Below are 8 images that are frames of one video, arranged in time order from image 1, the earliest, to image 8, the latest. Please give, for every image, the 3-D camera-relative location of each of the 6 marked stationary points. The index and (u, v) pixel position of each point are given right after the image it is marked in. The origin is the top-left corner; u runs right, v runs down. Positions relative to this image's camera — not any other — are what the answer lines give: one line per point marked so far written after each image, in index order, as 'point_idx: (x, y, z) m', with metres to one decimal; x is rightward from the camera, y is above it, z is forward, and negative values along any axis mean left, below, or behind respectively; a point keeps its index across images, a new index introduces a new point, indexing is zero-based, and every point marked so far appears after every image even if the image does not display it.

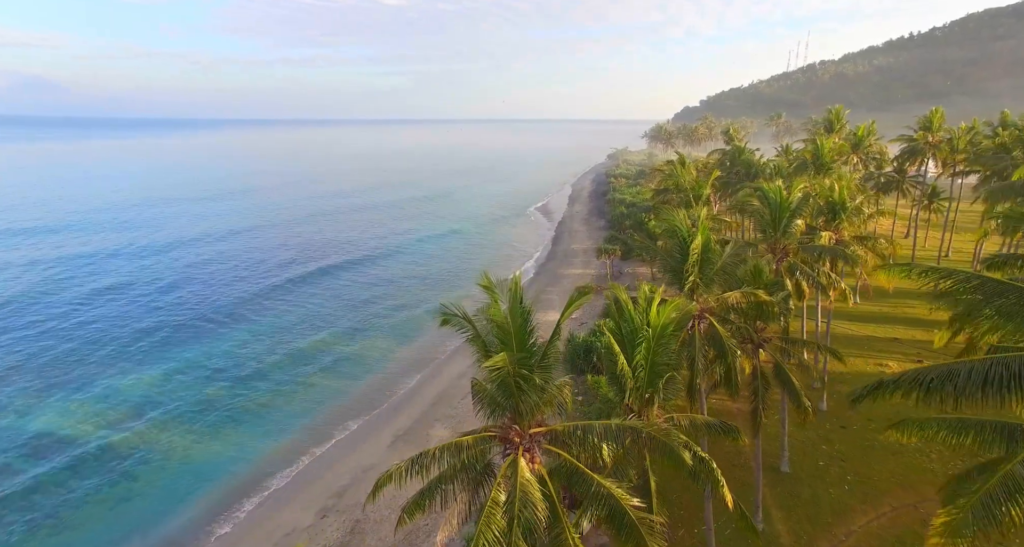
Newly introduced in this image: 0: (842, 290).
0: (+10.9, -0.5, +18.3) m
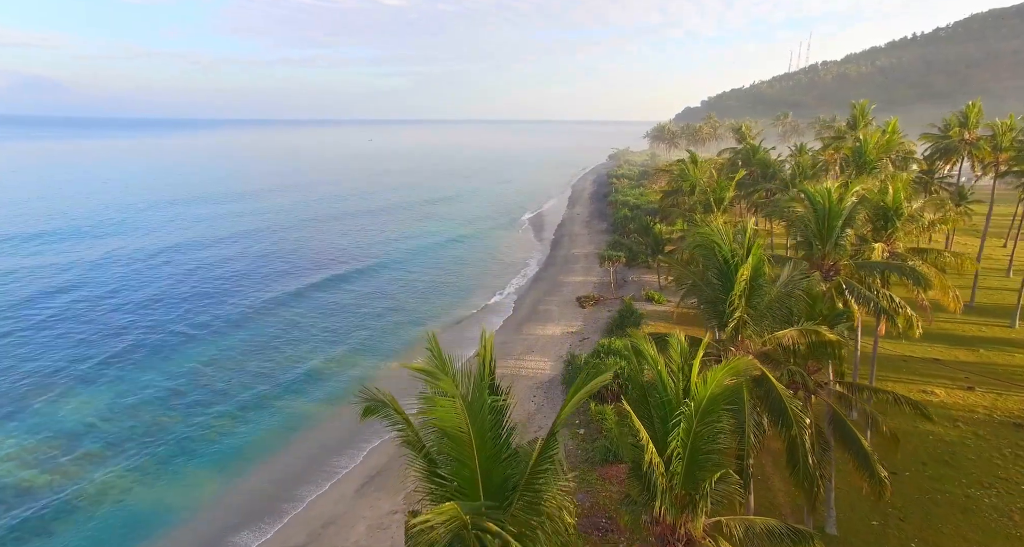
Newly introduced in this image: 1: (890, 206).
0: (+10.5, -1.2, +14.8) m
1: (+11.7, +2.1, +17.3) m
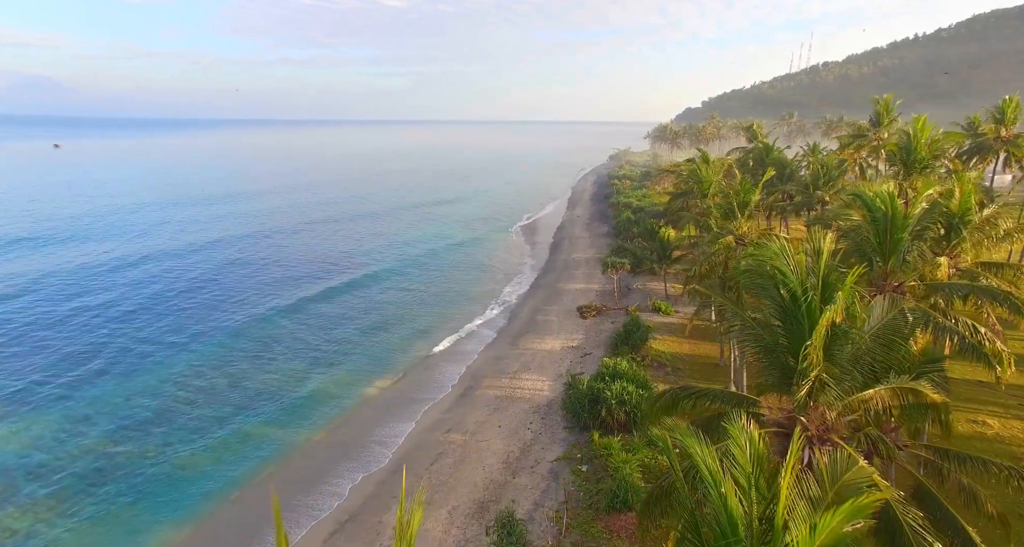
0: (+10.3, -1.7, +11.8) m
1: (+11.5, +1.6, +14.4) m
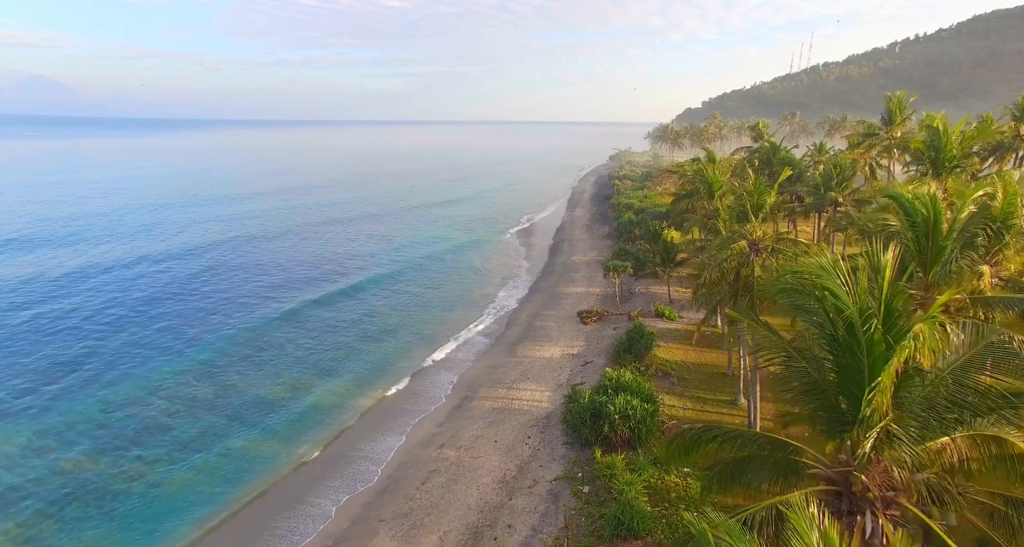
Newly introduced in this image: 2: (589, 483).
0: (+10.1, -1.9, +10.4) m
1: (+11.3, +1.3, +13.0) m
2: (+2.7, -7.4, +19.9) m
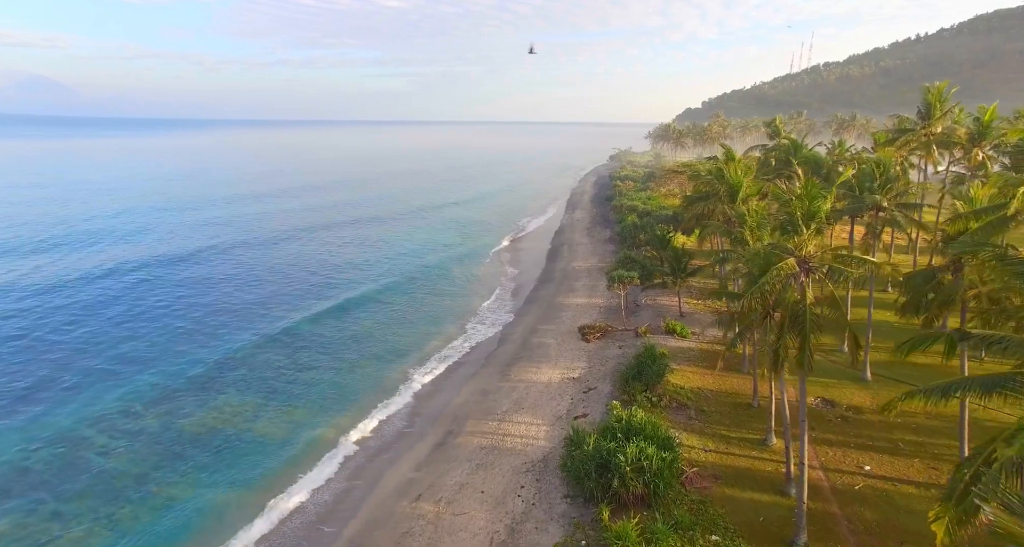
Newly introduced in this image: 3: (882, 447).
0: (+9.8, -2.6, +6.7) m
1: (+11.0, +0.6, +9.3) m
2: (+2.4, -8.1, +16.2) m
3: (+13.1, -6.1, +19.7) m
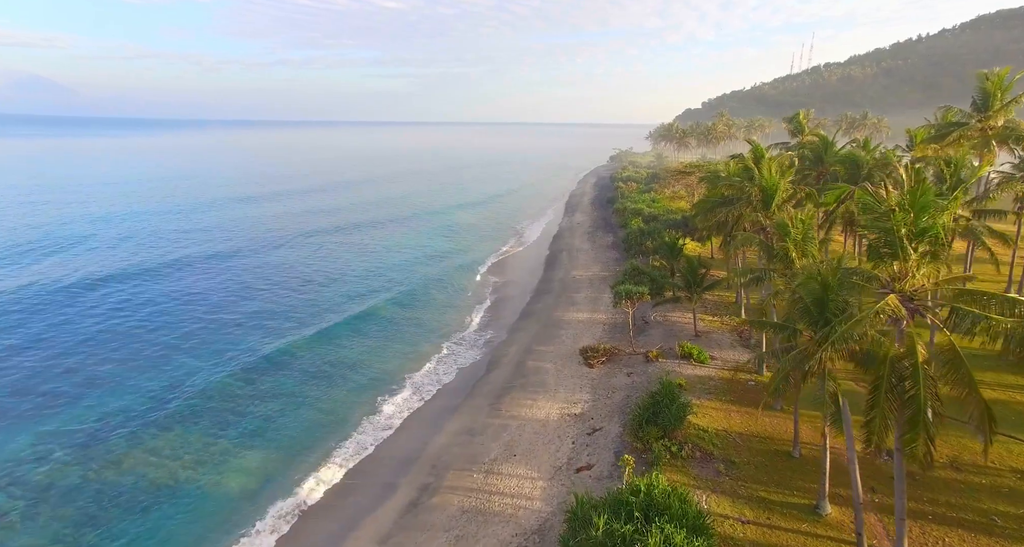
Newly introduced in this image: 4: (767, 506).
0: (+9.5, -3.4, +2.5) m
1: (+10.7, -0.1, +5.0) m
2: (+2.0, -8.8, +12.0) m
3: (+12.7, -6.9, +15.4) m
4: (+7.7, -7.1, +17.0) m
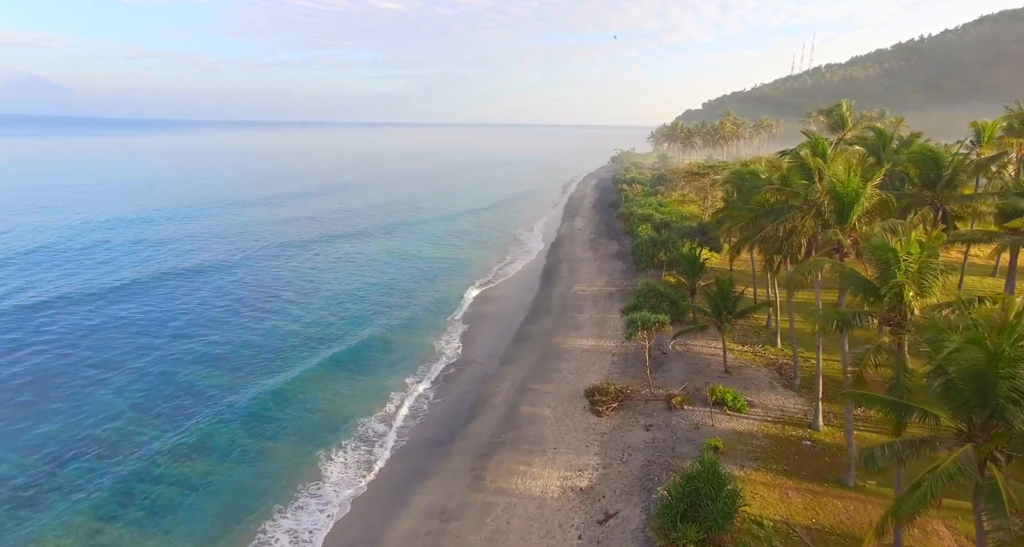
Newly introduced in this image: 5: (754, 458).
0: (+9.1, -4.4, -3.1) m
1: (+10.3, -1.1, -0.6) m
2: (+1.6, -9.9, +6.3) m
3: (+12.2, -7.9, +9.8) m
4: (+7.3, -8.1, +11.4) m
5: (+8.2, -6.2, +18.8) m
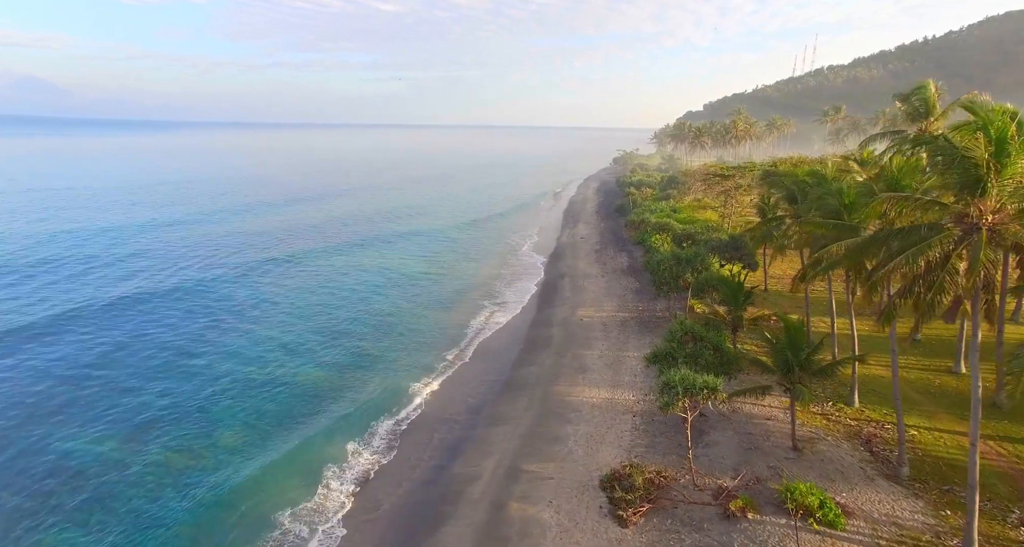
0: (+8.7, -5.6, -10.4) m
1: (+9.9, -2.4, -7.8) m
2: (+1.1, -11.1, -1.0) m
3: (+11.8, -9.2, +2.5) m
4: (+6.9, -9.4, +4.1) m
5: (+7.8, -7.5, +11.6) m
